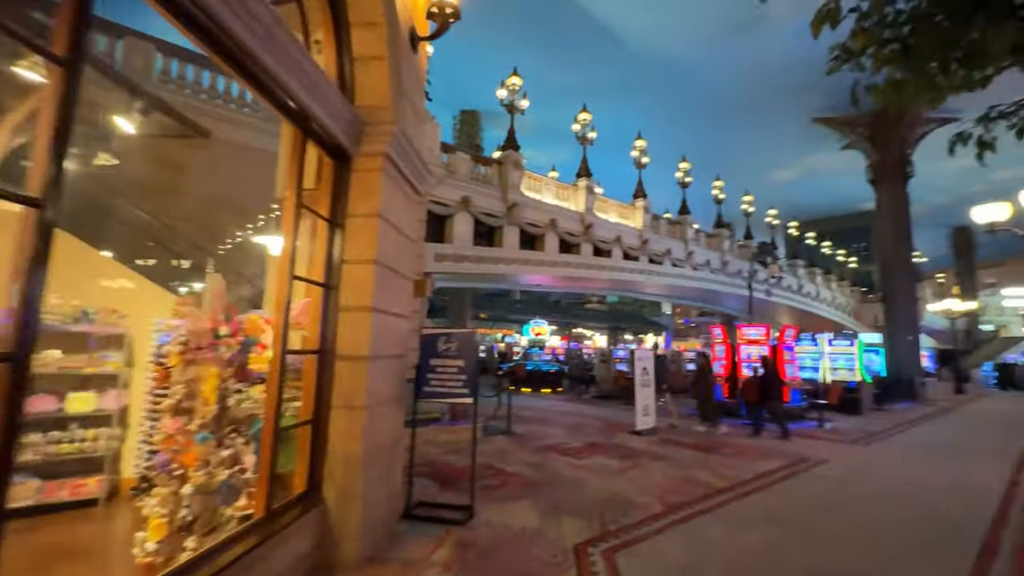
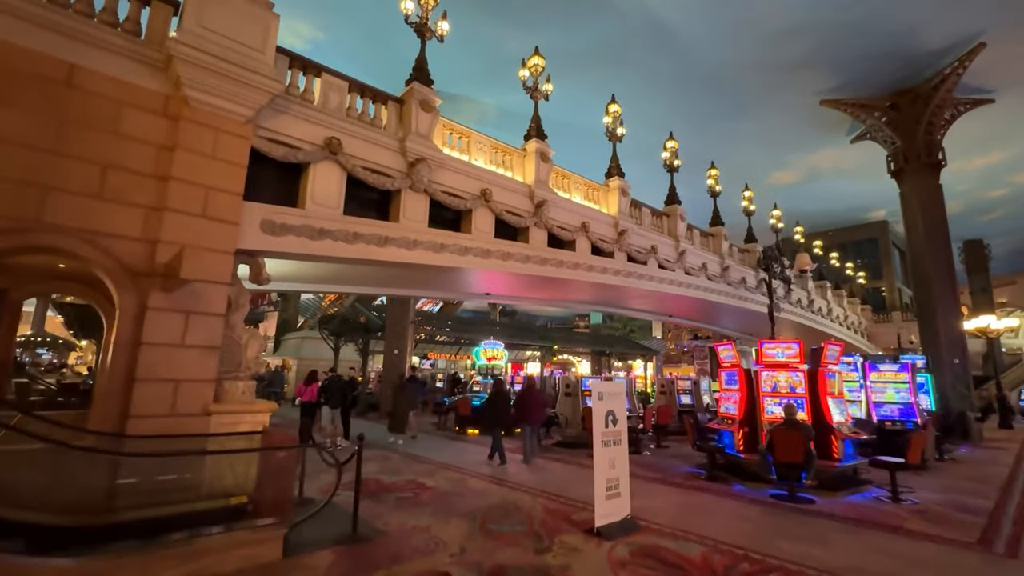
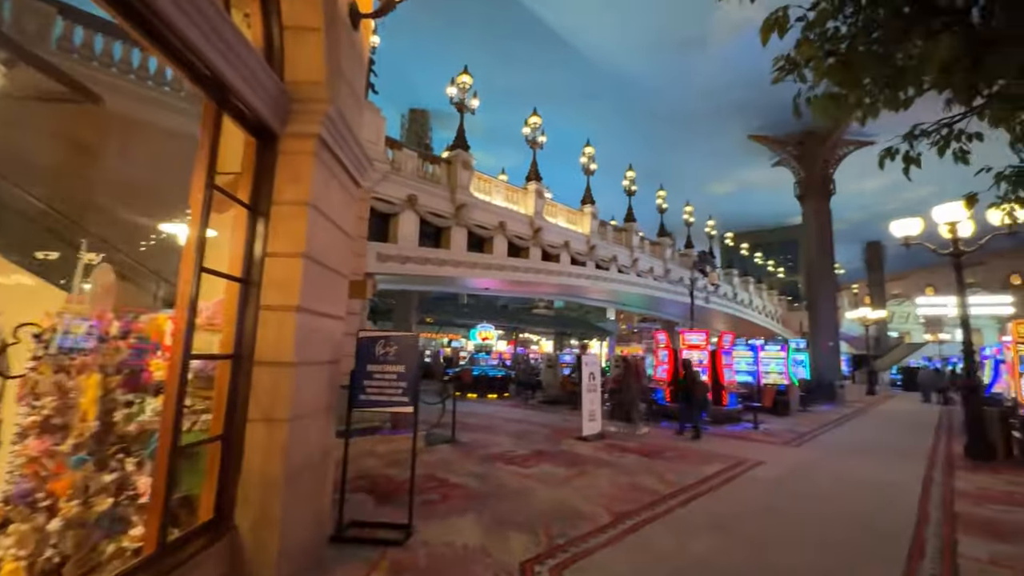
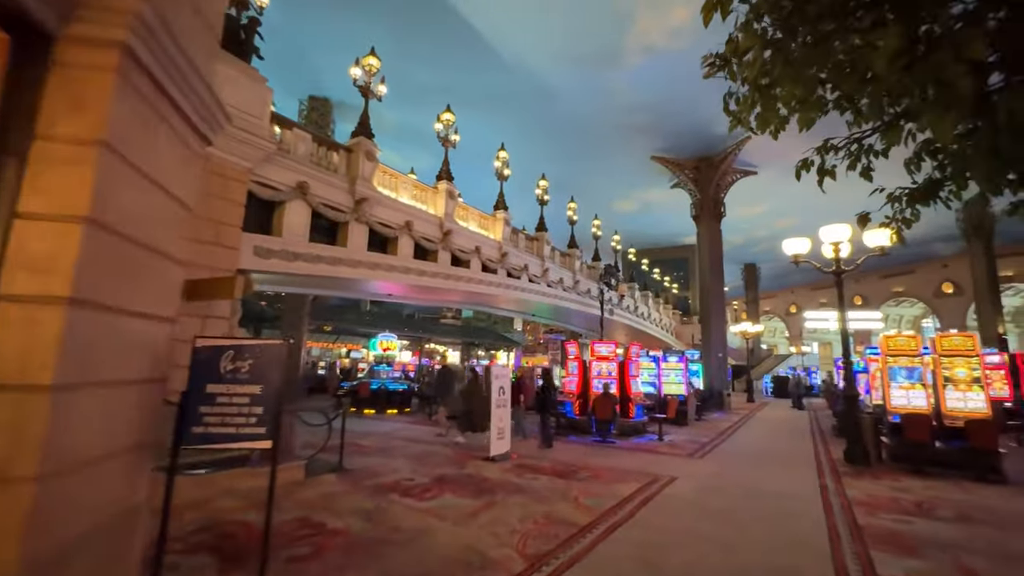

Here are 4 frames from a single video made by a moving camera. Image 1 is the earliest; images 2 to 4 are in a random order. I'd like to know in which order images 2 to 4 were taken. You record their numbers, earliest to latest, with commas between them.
3, 4, 2
